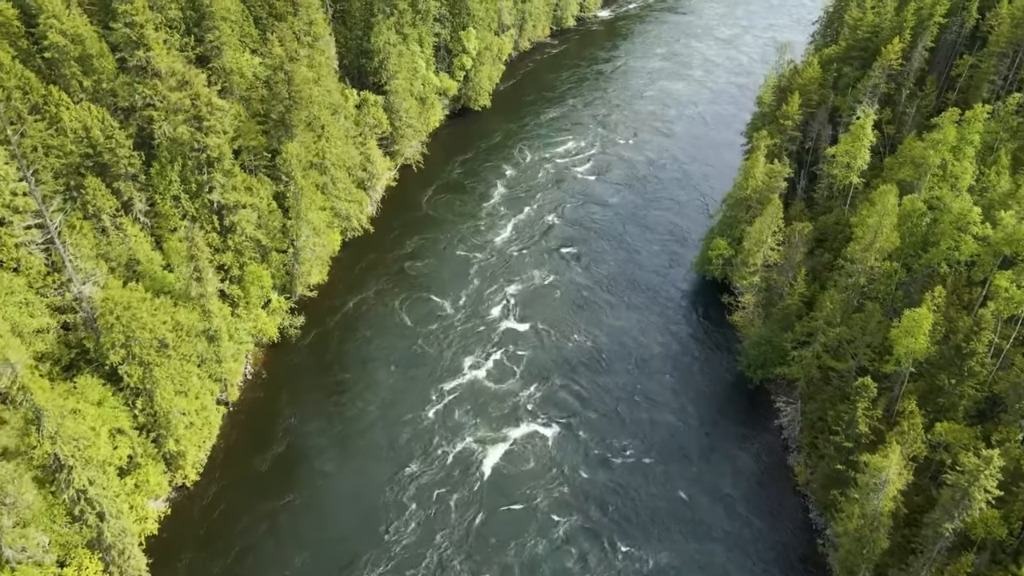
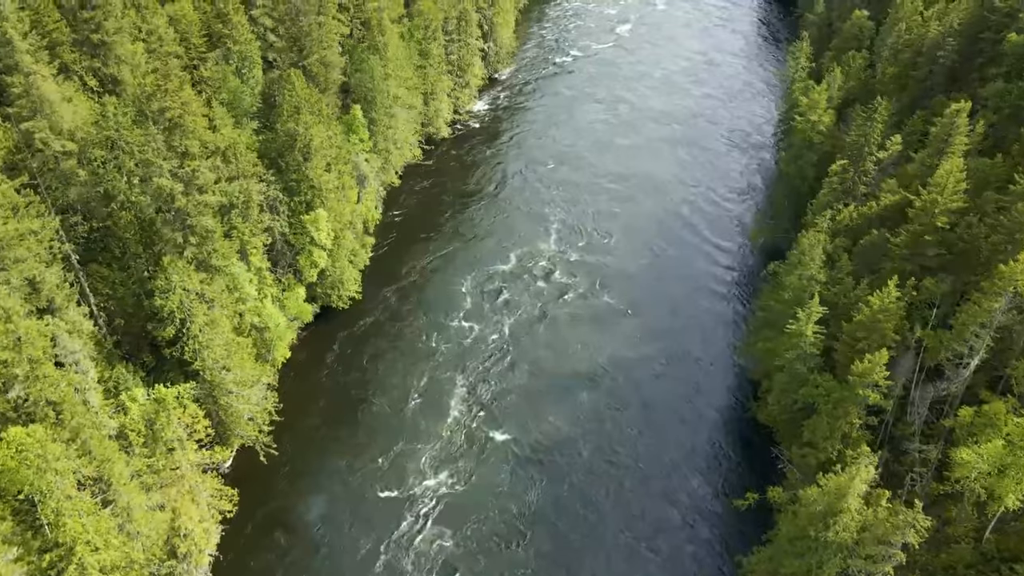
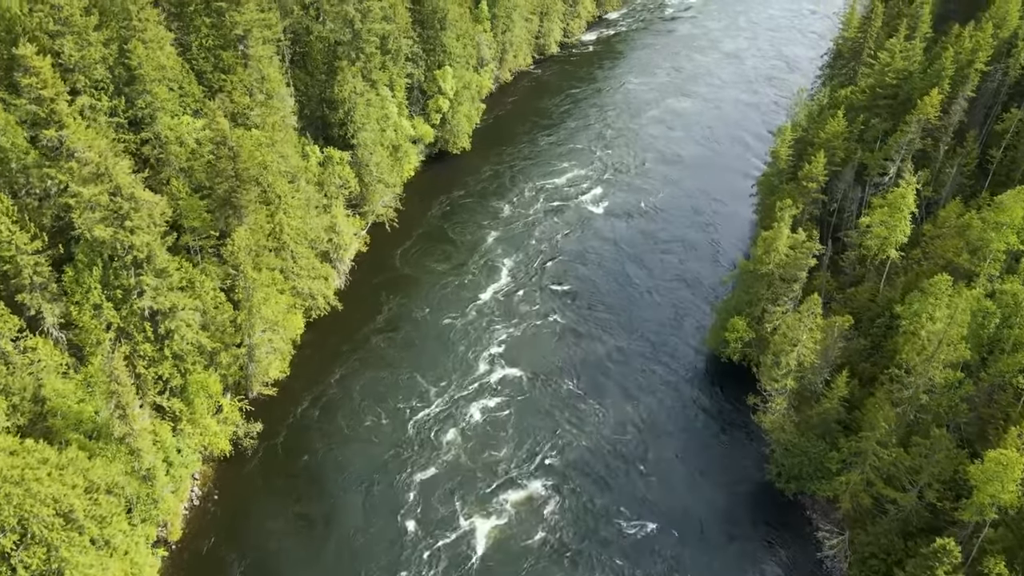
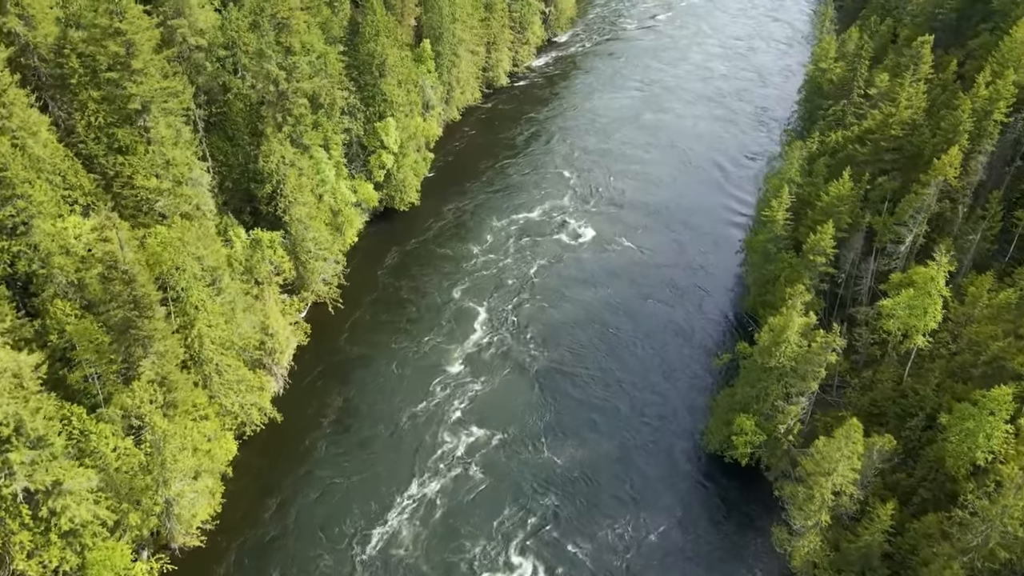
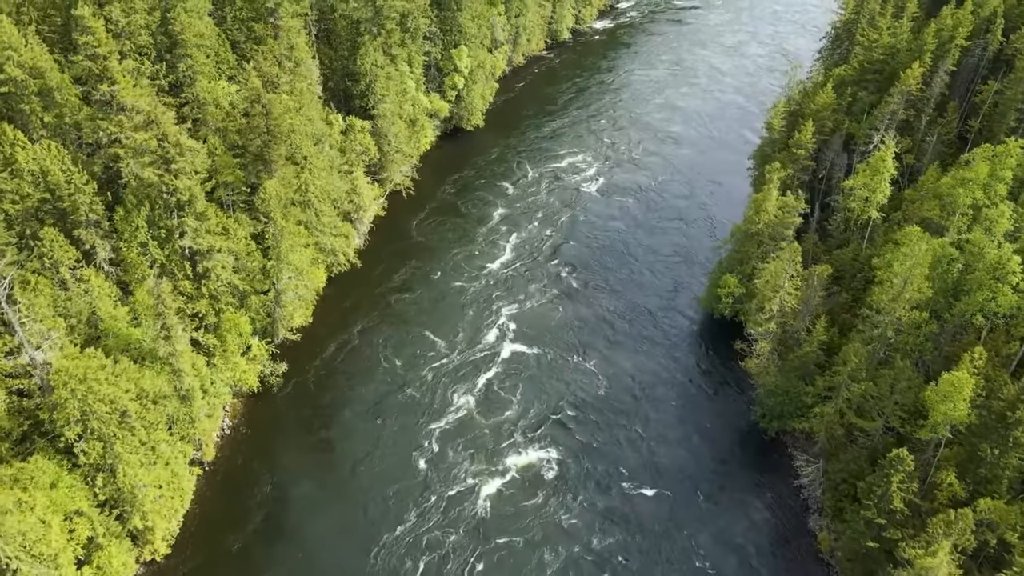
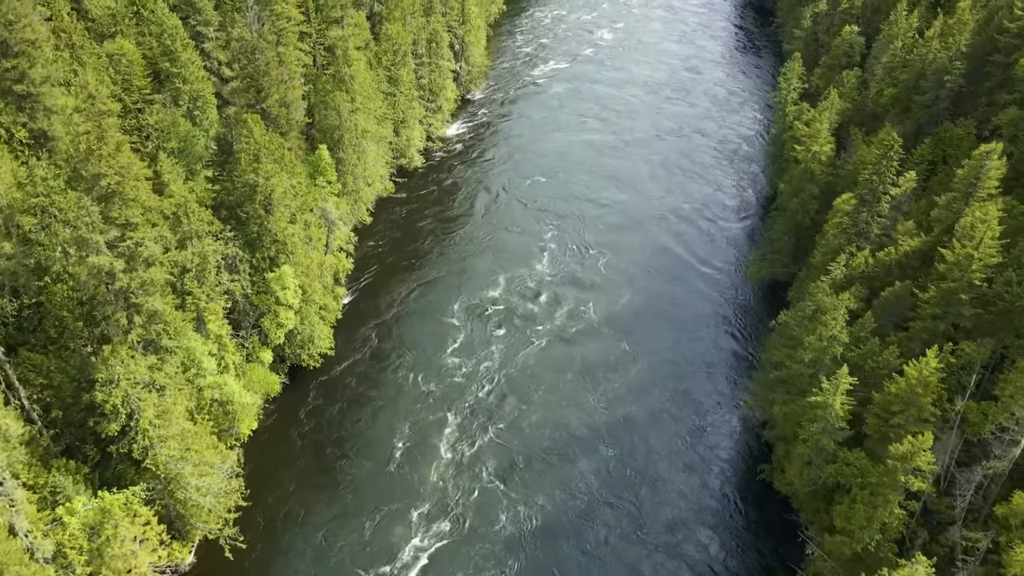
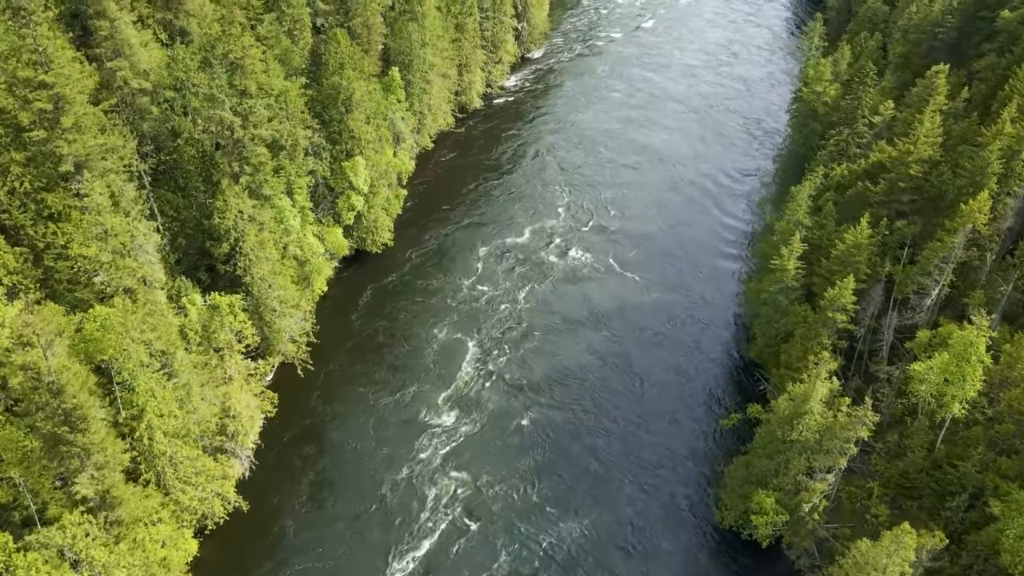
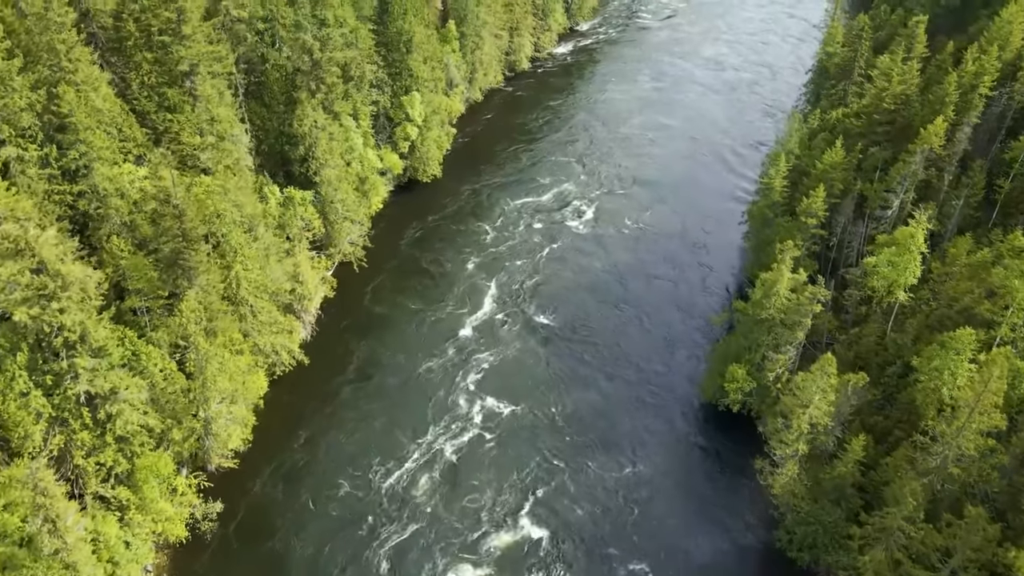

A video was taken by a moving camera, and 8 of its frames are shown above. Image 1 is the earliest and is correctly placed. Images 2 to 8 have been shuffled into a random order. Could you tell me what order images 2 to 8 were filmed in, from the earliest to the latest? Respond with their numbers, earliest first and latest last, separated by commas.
5, 3, 8, 4, 7, 2, 6
